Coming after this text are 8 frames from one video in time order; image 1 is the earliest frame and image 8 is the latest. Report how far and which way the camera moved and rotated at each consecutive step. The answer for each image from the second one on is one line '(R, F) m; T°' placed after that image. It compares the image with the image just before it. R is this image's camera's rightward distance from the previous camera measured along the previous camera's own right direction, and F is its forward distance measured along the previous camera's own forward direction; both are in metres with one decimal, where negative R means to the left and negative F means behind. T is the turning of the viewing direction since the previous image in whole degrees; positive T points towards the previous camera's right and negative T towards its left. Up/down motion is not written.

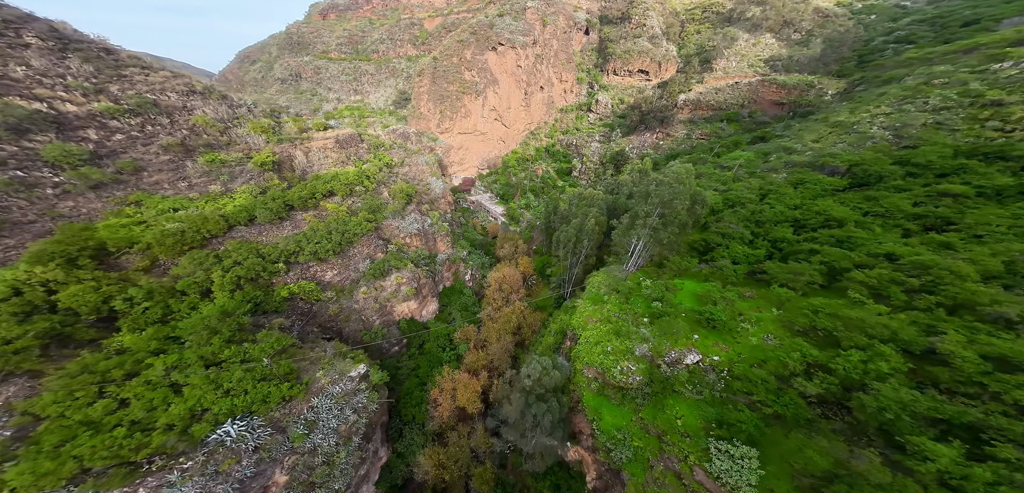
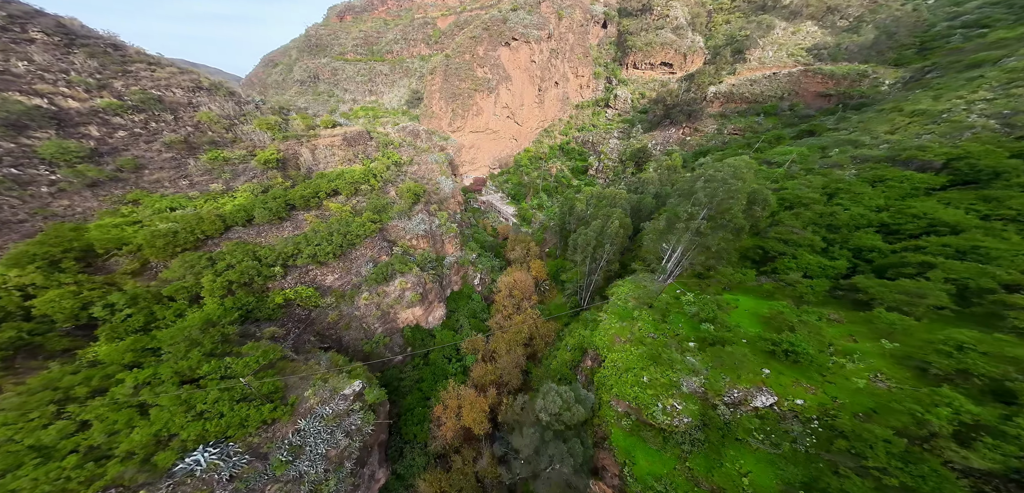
(+0.2, +2.6) m; -3°
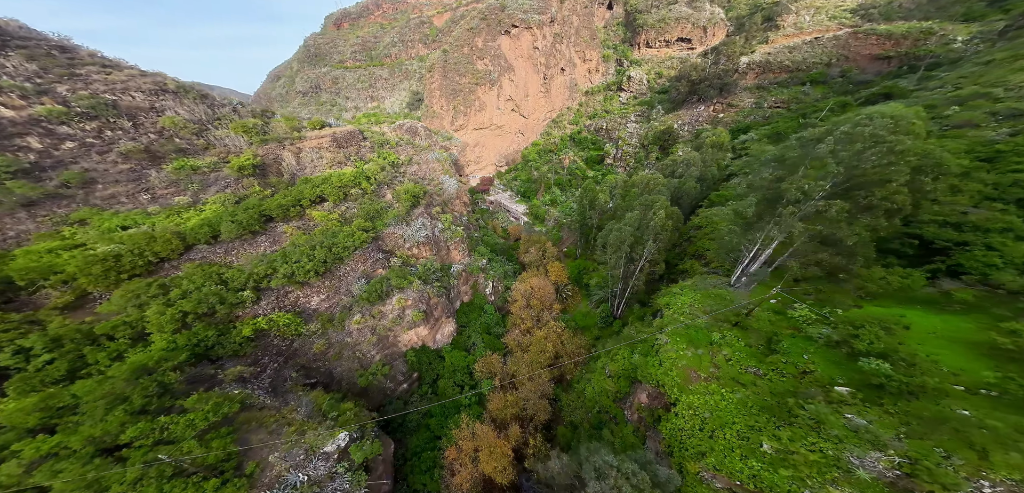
(-0.4, +4.9) m; -2°
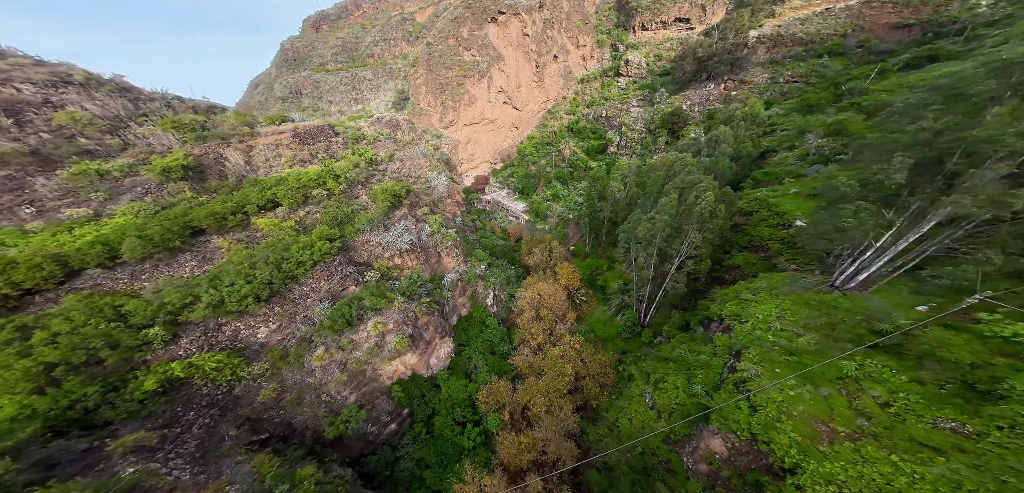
(-0.4, +4.8) m; 0°
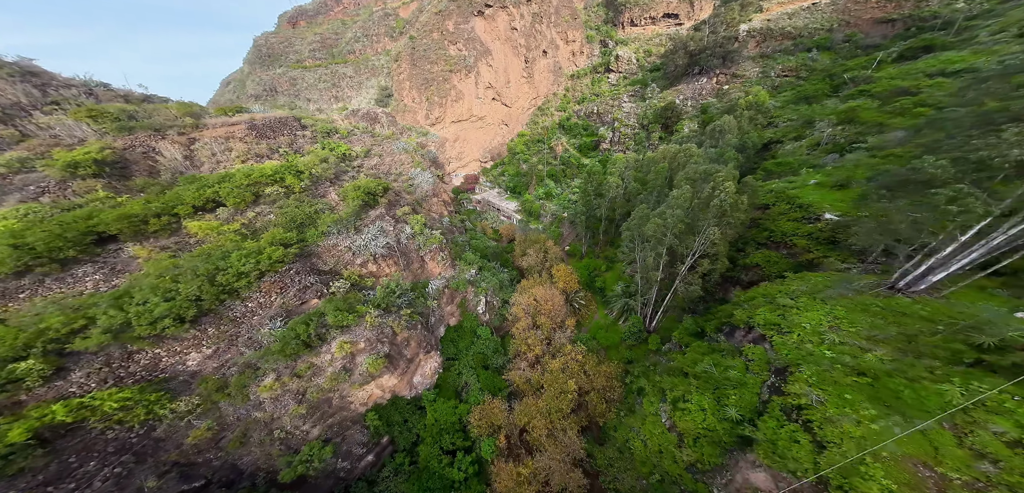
(-0.1, +2.4) m; +2°
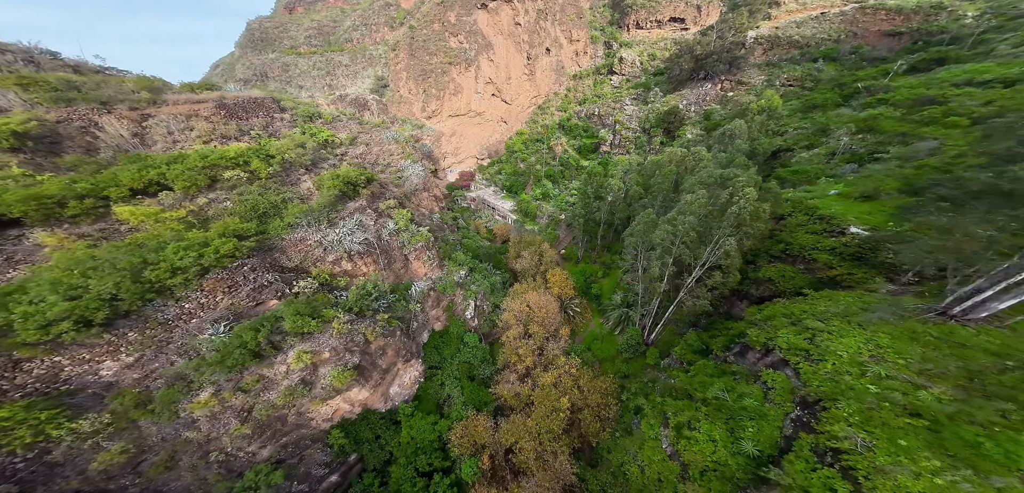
(+0.1, +1.6) m; +1°
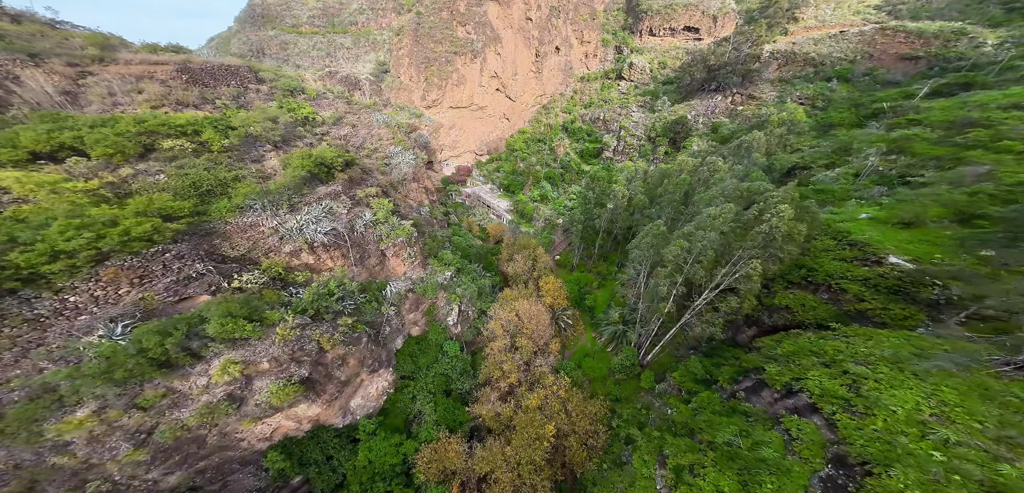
(+0.2, +1.9) m; +1°
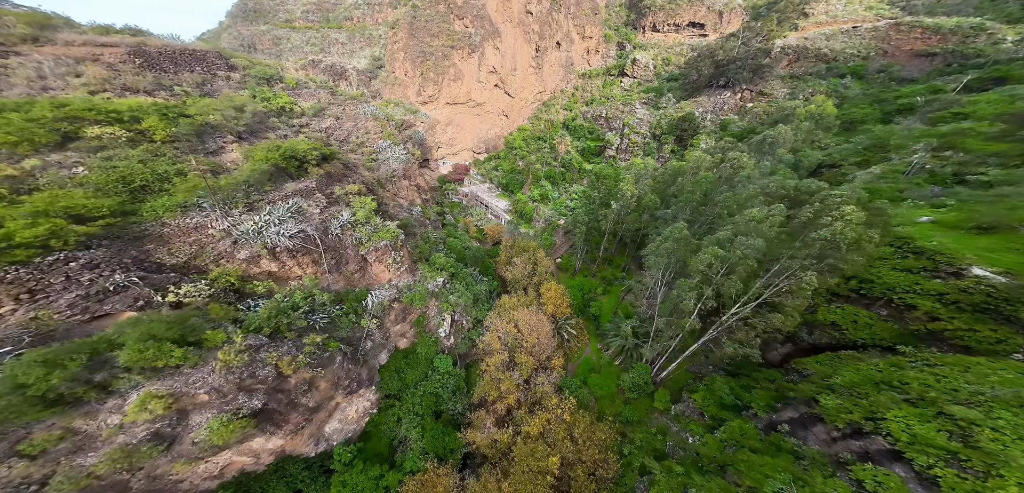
(+0.1, +1.8) m; 0°
